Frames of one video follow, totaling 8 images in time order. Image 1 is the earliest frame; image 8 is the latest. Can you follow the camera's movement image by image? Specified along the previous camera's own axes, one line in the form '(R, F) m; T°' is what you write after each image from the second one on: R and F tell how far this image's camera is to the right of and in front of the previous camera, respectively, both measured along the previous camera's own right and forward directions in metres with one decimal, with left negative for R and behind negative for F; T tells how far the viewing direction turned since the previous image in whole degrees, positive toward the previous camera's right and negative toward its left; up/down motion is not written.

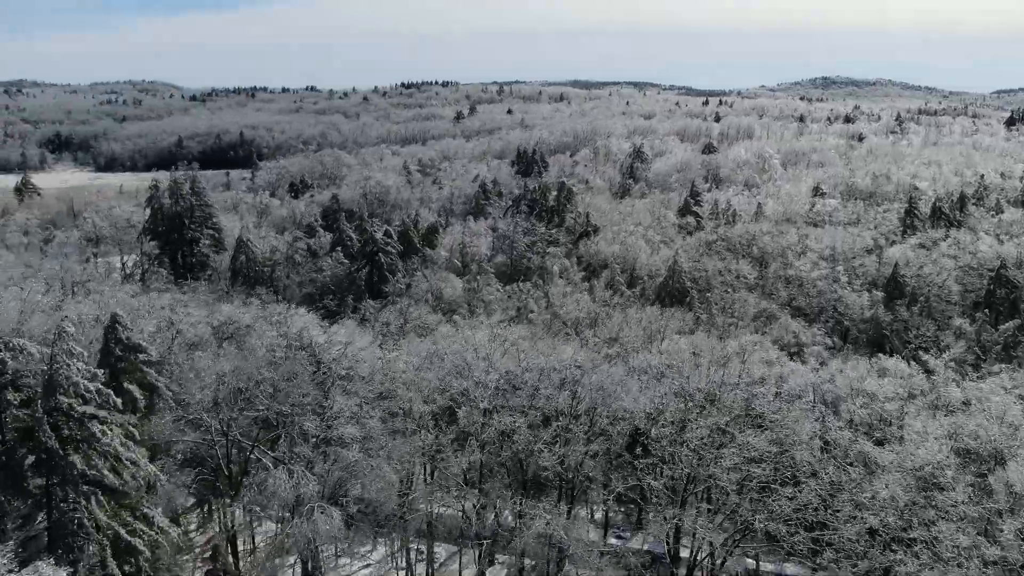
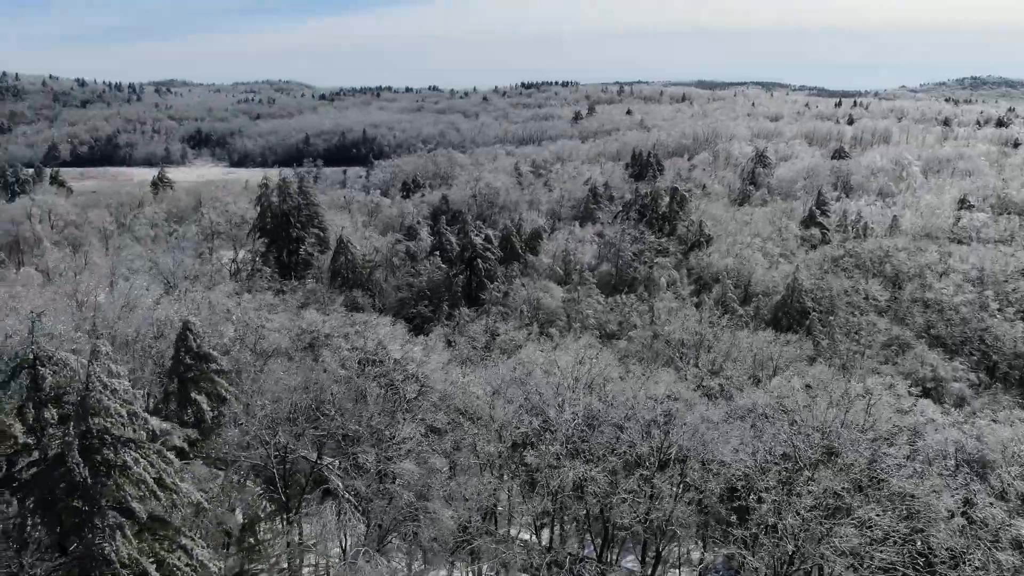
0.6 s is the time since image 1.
(+0.8, +2.6) m; -8°
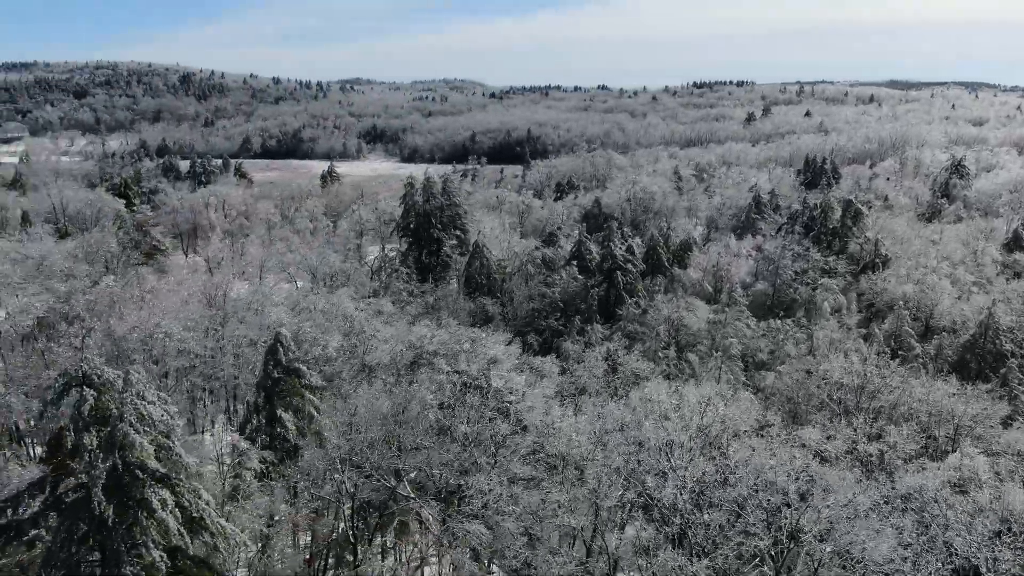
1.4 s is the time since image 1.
(+1.3, +3.3) m; -12°
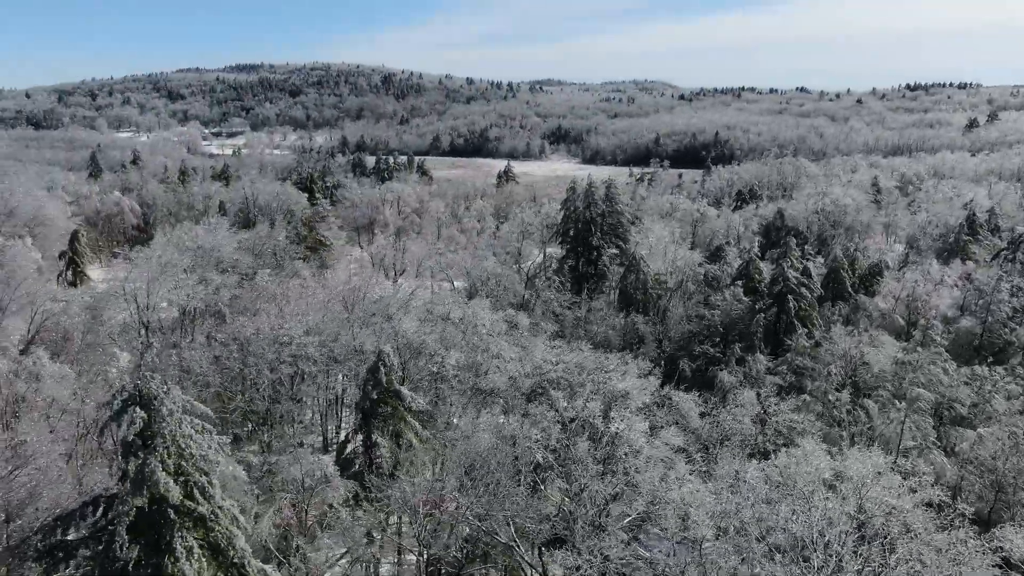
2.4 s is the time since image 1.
(+1.4, +3.2) m; -13°
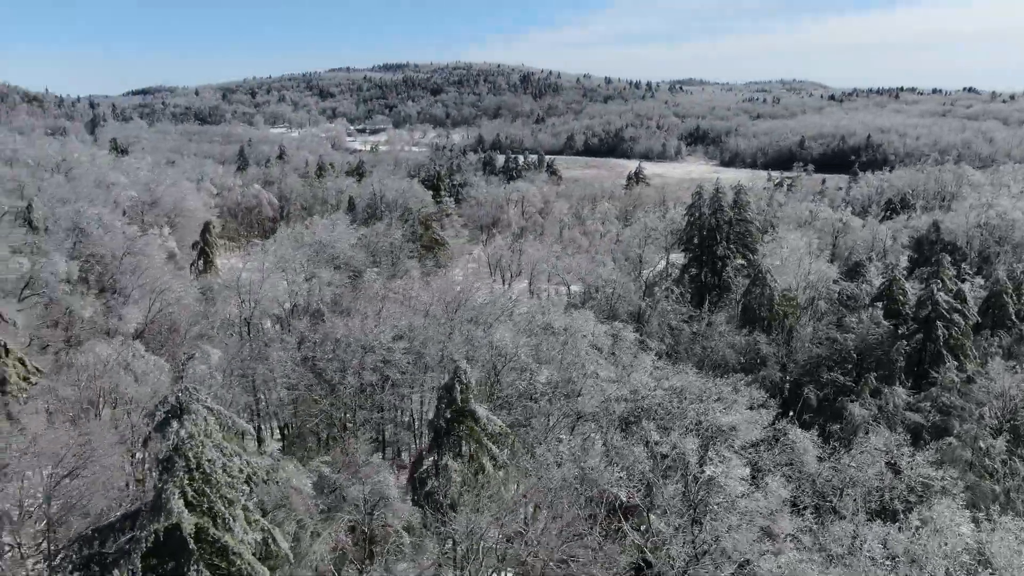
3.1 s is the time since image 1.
(+1.0, +2.1) m; -9°
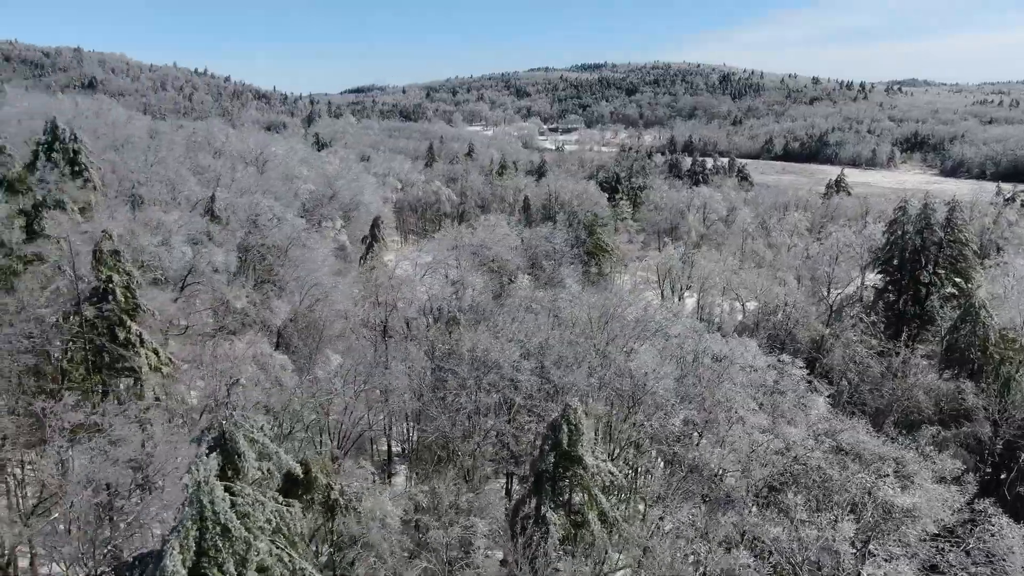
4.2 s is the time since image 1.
(+1.4, +3.0) m; -13°
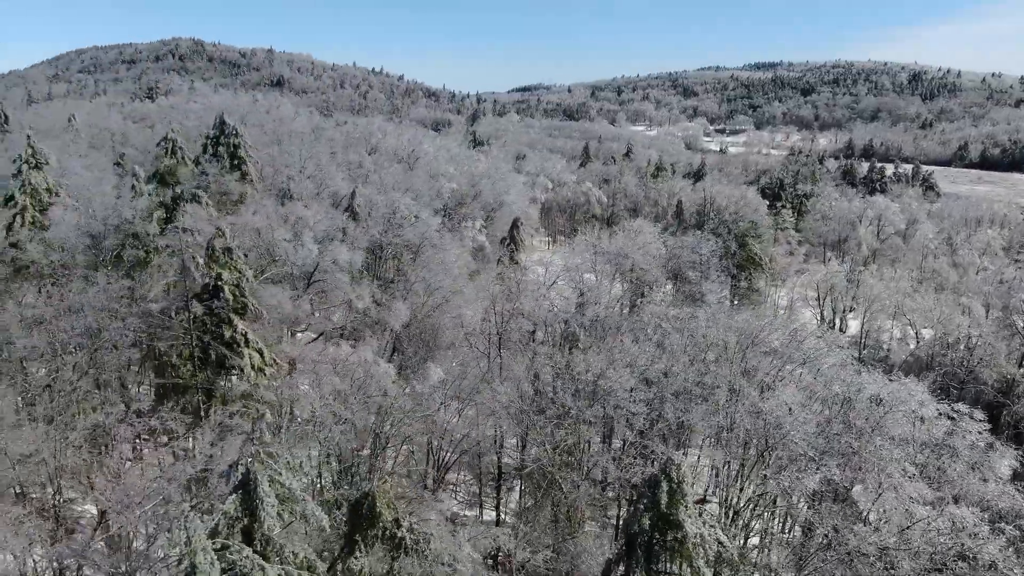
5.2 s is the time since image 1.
(+1.1, +2.5) m; -11°
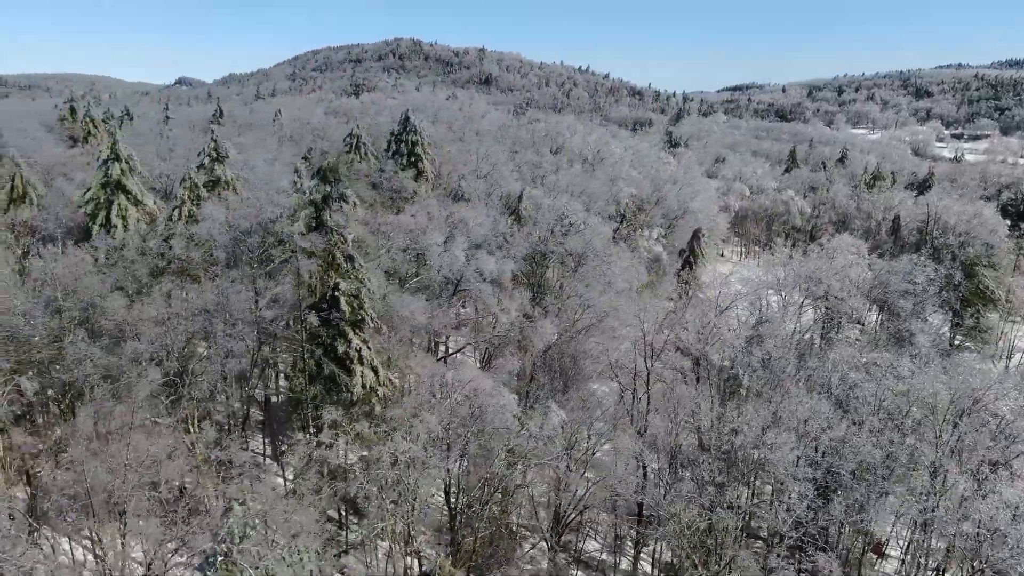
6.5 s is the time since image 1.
(+1.3, +3.6) m; -14°
